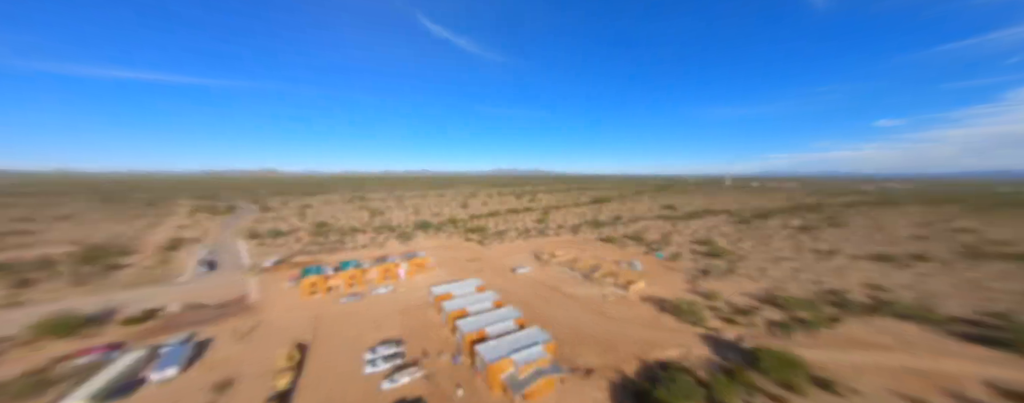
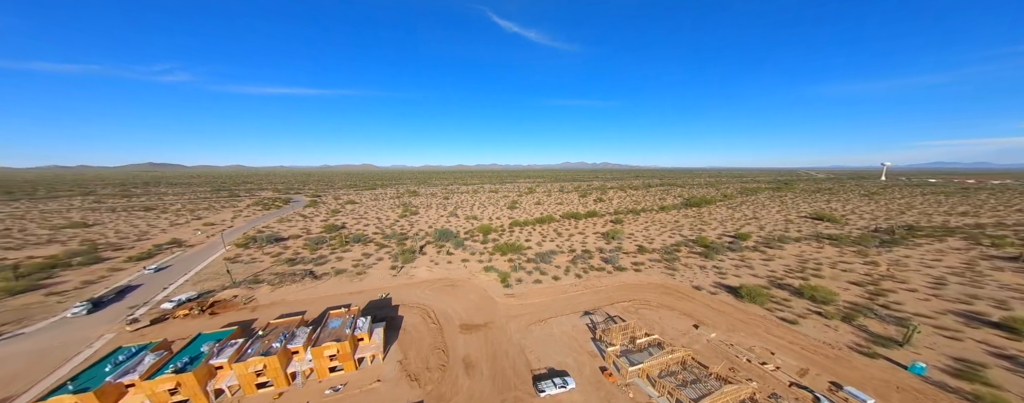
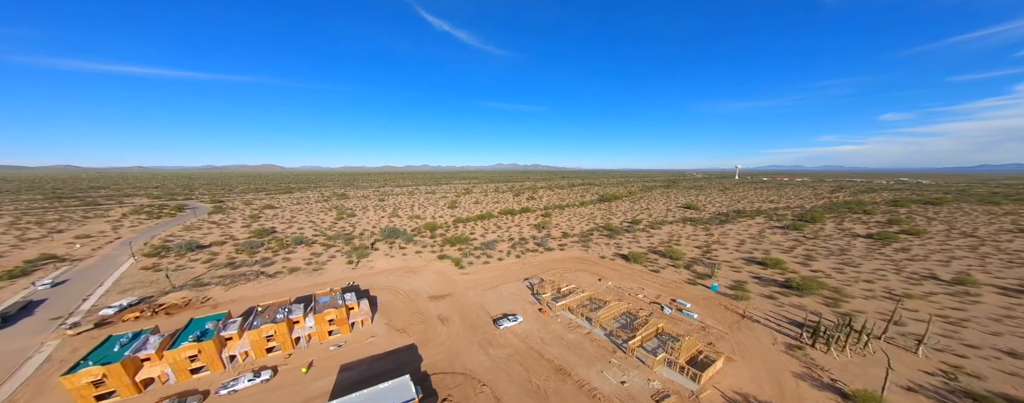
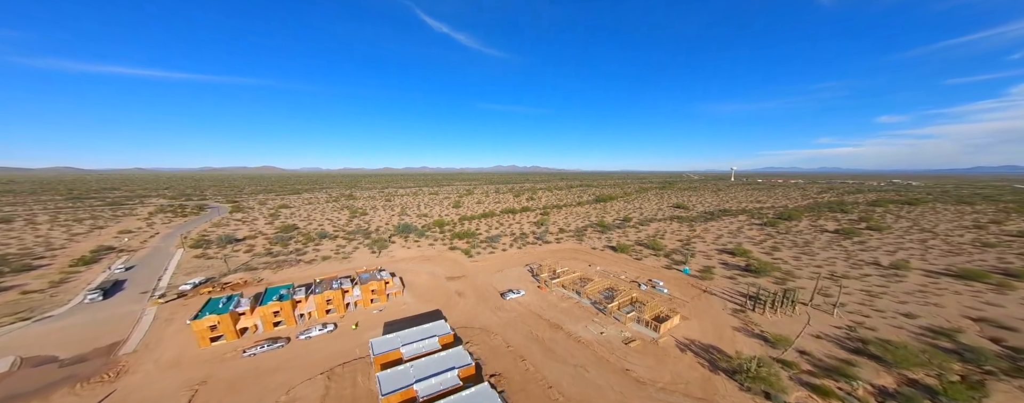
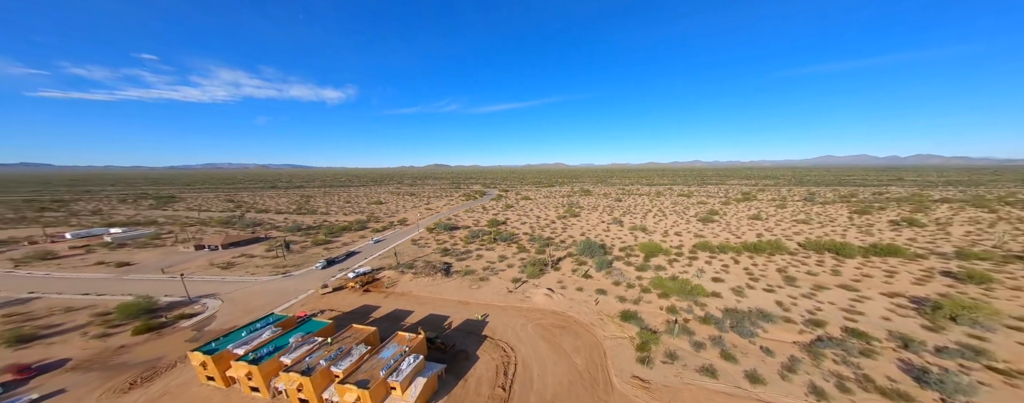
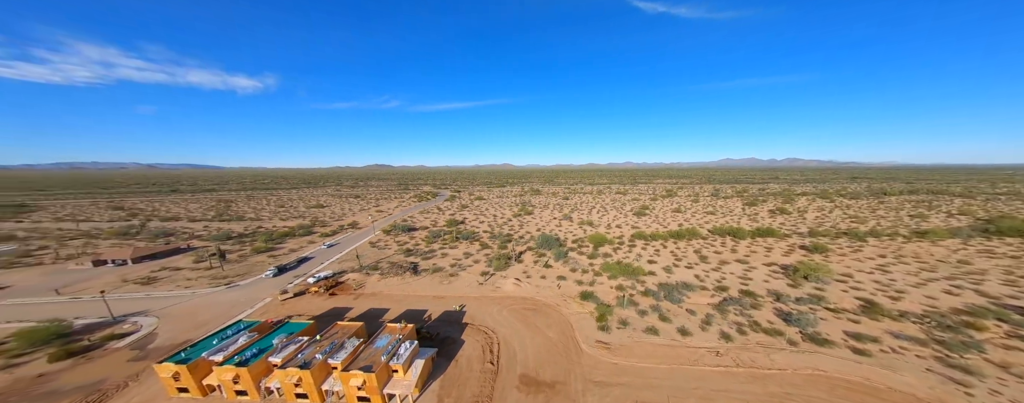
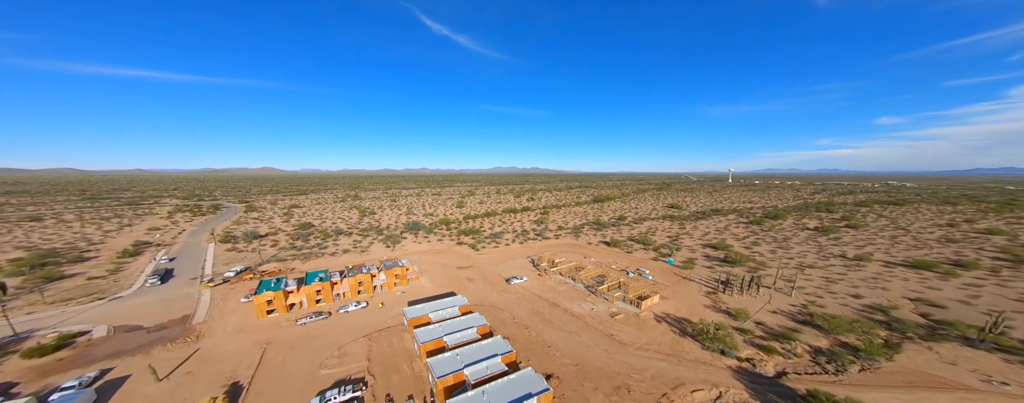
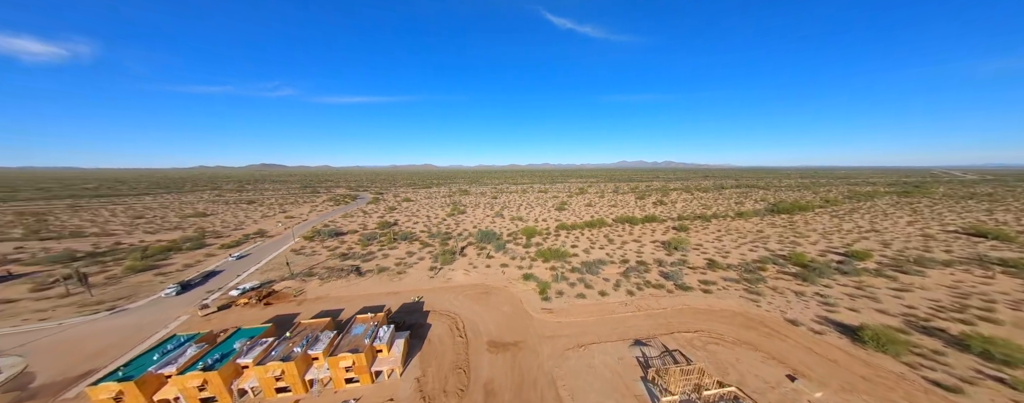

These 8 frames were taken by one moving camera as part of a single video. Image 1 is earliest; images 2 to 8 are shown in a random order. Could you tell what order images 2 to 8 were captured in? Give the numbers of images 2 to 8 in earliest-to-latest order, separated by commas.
7, 4, 3, 2, 8, 6, 5
